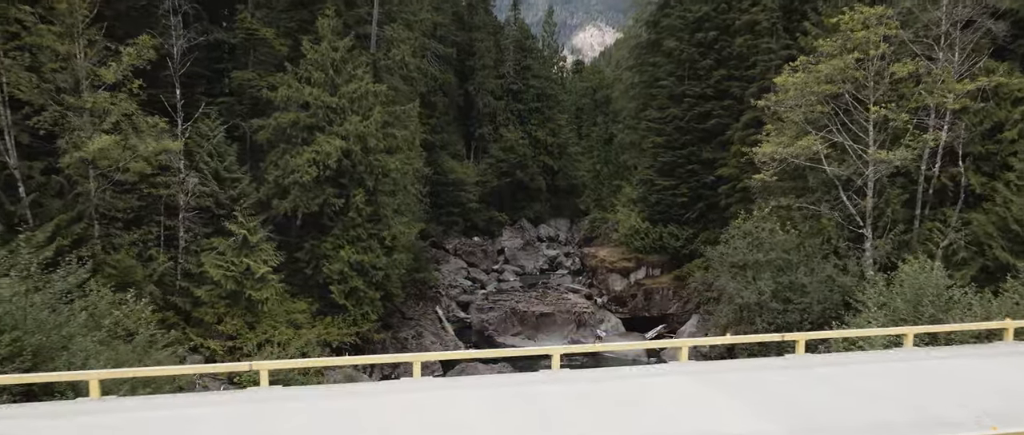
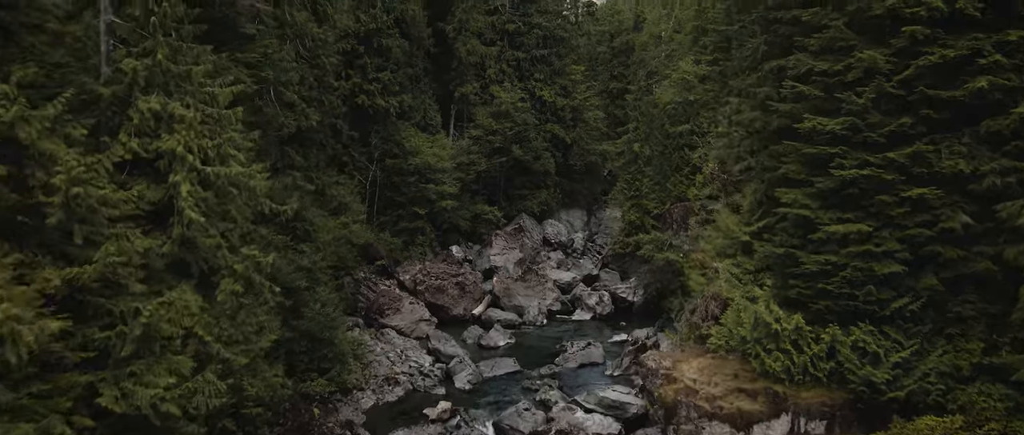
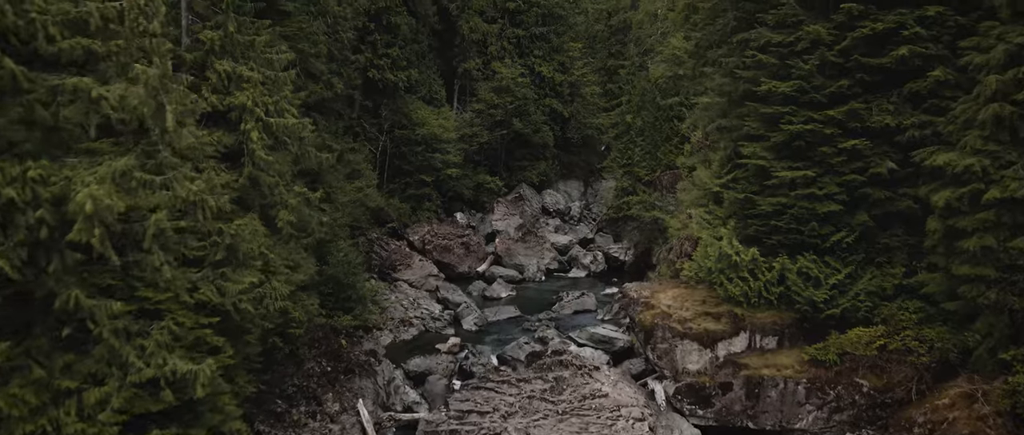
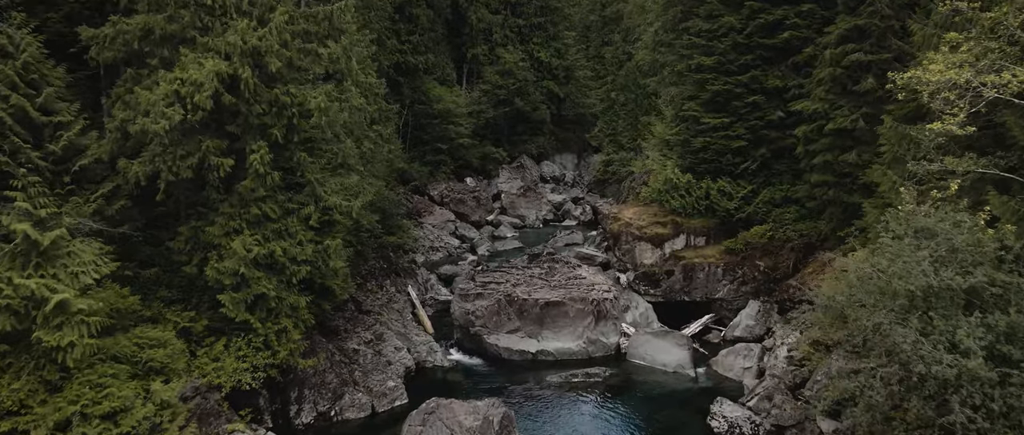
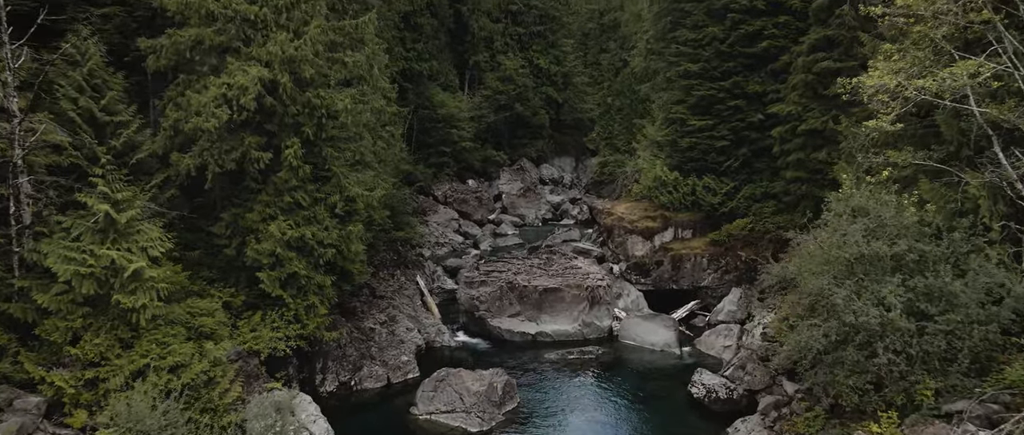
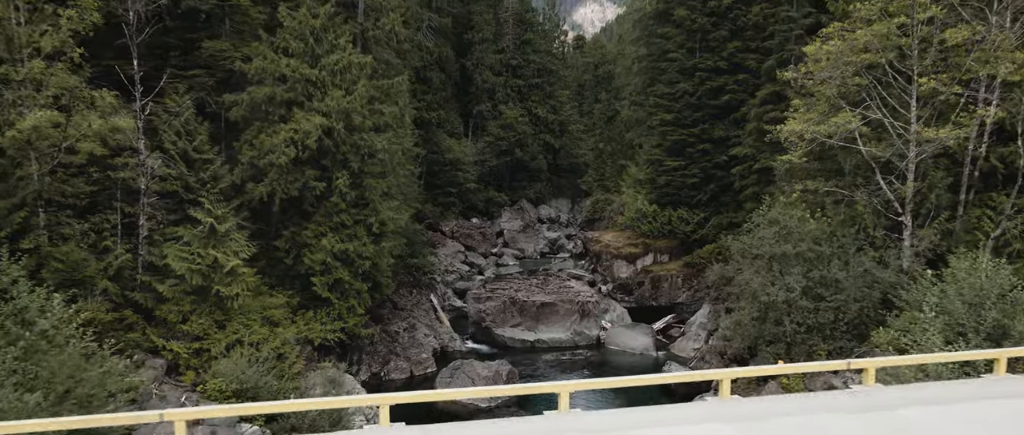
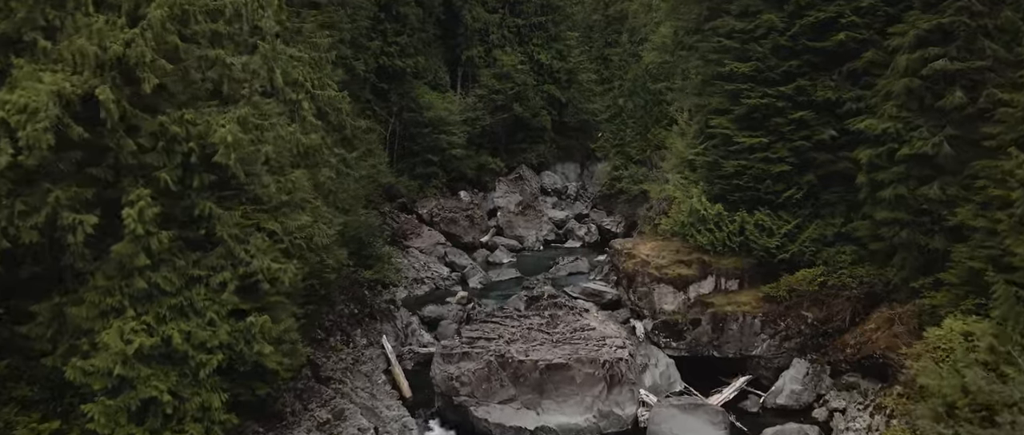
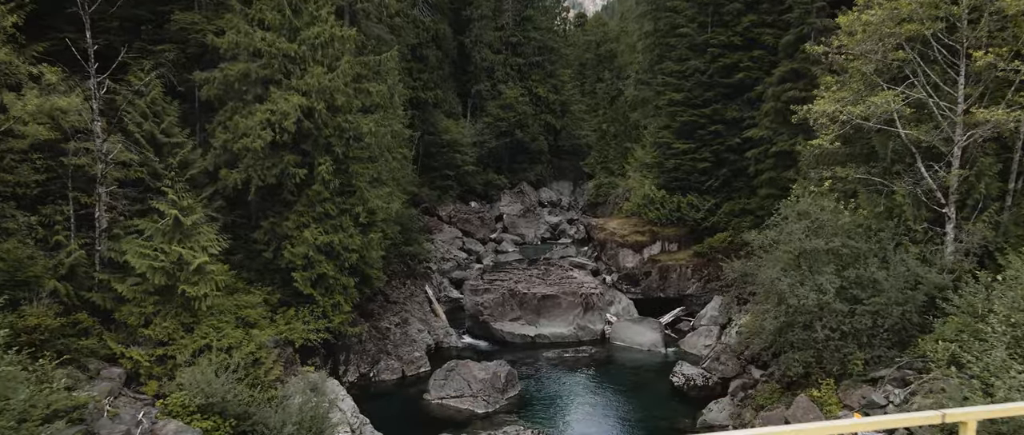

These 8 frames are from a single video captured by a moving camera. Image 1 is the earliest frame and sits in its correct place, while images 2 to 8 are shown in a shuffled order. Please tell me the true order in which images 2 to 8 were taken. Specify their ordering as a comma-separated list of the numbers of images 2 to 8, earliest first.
6, 8, 5, 4, 7, 3, 2
